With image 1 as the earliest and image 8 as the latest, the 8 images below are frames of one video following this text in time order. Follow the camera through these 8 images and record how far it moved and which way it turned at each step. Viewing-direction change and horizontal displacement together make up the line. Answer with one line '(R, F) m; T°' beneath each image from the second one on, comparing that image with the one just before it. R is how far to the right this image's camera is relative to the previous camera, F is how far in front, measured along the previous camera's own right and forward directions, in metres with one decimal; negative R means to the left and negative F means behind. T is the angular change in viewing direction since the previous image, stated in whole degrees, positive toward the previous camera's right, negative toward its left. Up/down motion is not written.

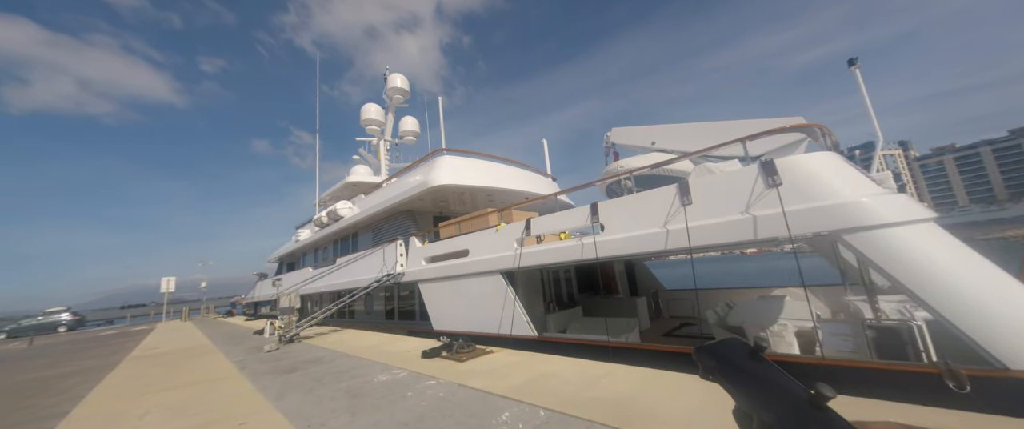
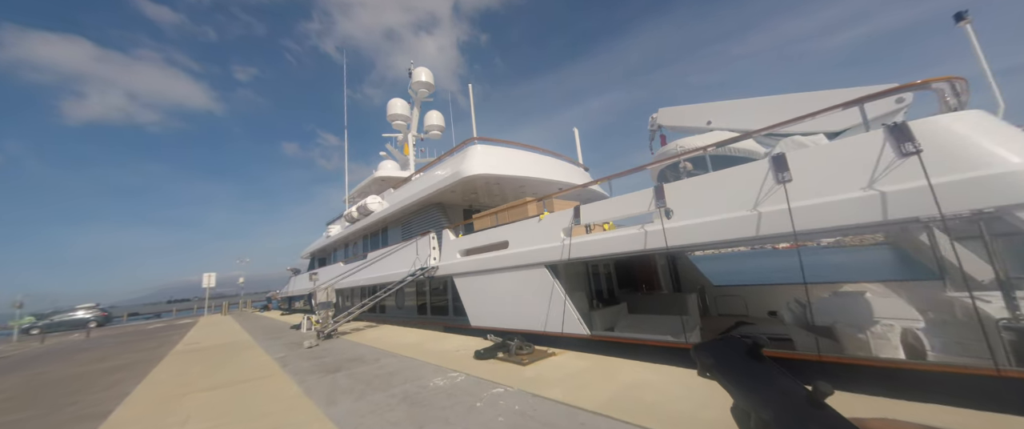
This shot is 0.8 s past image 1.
(-0.4, +0.4) m; -4°
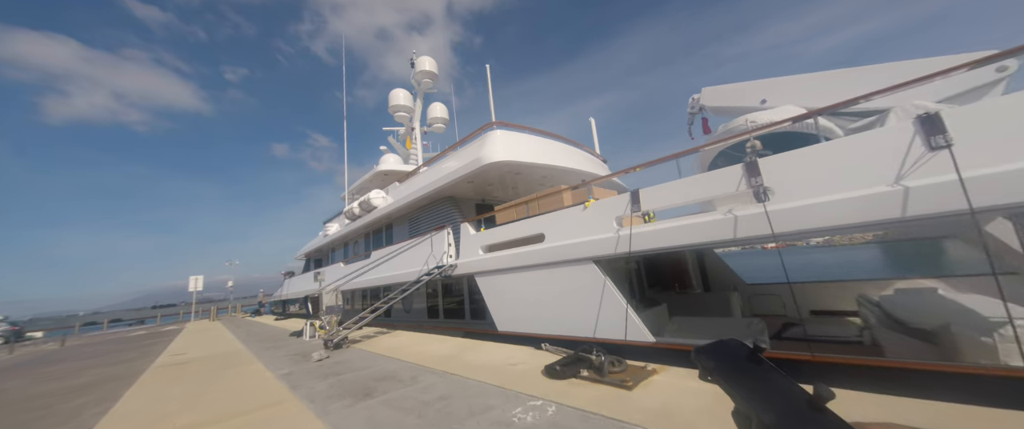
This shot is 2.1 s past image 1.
(-0.7, +0.7) m; +1°
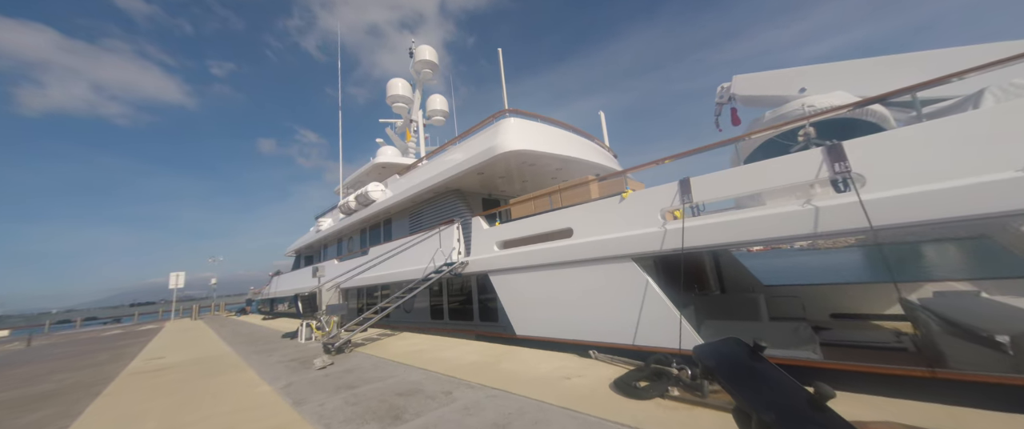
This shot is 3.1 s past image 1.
(-0.5, +0.5) m; +2°
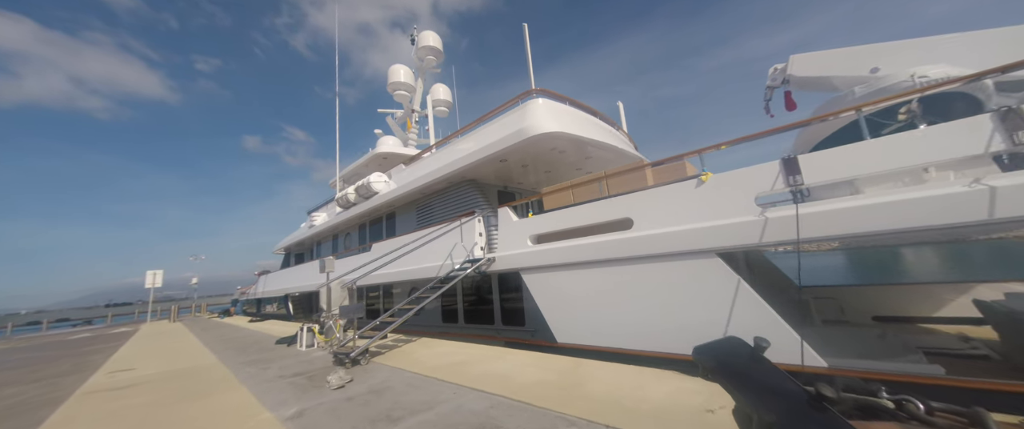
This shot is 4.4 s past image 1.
(-0.7, +0.7) m; +2°
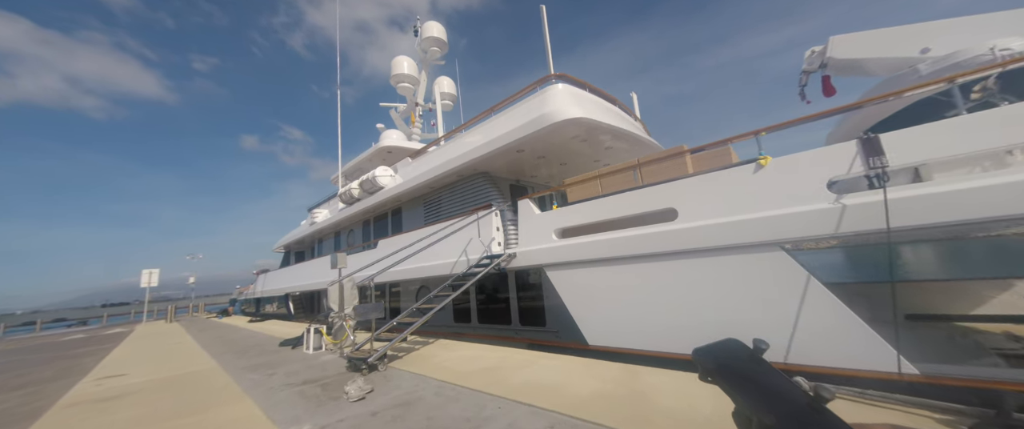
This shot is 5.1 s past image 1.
(-0.4, +0.4) m; 0°
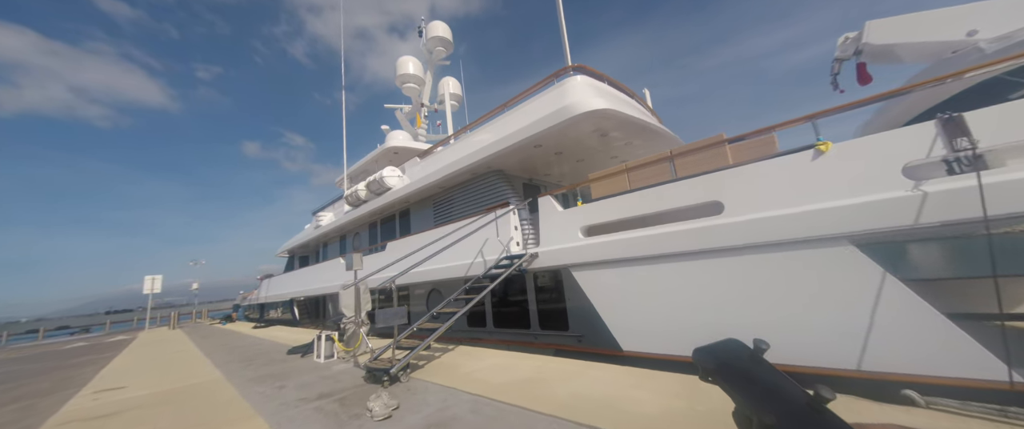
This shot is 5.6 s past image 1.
(-0.3, +0.3) m; 0°
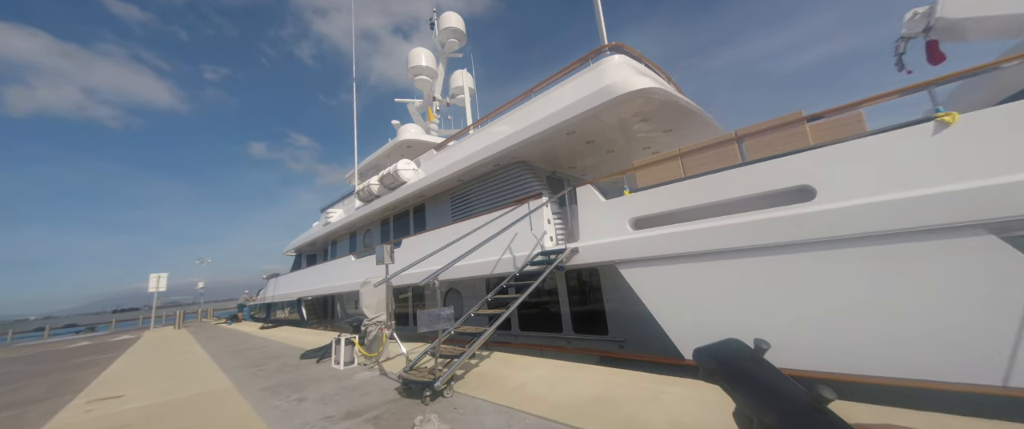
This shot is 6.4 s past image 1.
(-0.5, +0.4) m; -1°
